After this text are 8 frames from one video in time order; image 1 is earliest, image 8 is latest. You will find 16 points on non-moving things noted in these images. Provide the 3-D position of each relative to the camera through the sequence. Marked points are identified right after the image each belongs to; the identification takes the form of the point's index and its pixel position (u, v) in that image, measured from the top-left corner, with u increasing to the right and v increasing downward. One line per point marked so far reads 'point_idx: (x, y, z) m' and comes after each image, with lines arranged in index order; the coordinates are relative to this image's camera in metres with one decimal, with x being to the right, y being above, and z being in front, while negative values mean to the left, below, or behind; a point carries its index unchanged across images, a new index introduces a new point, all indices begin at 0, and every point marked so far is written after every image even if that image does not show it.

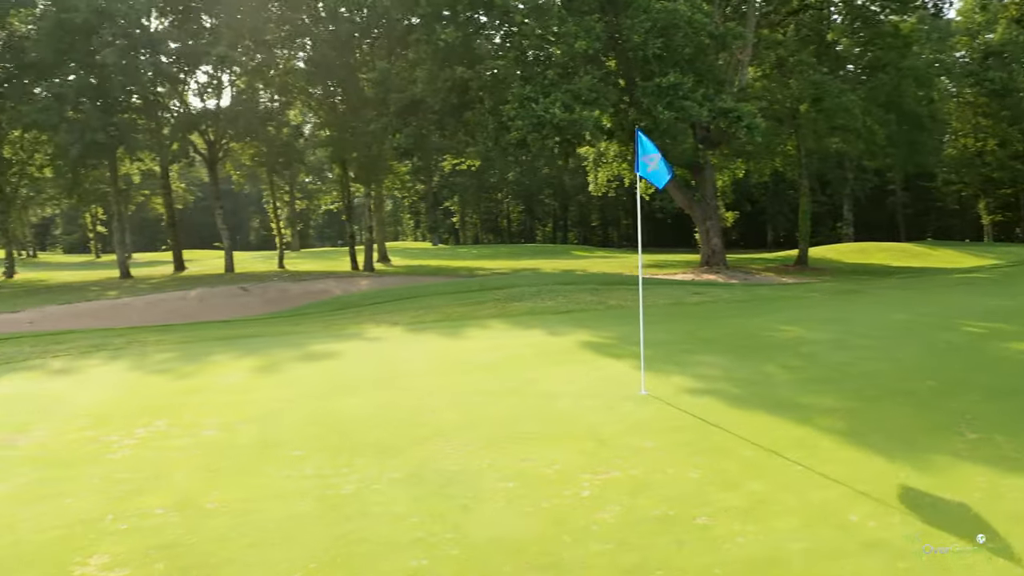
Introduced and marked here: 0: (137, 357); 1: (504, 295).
0: (-5.6, -1.0, +12.0) m
1: (-0.2, -0.2, +16.4) m
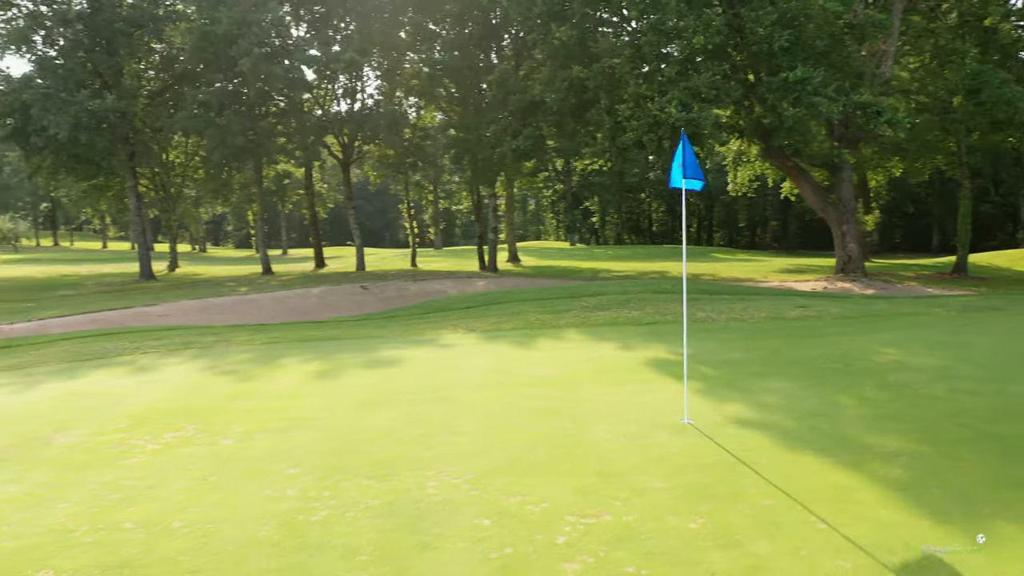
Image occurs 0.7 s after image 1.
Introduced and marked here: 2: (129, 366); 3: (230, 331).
0: (-4.6, -1.0, +12.4) m
1: (+1.5, -0.3, +15.8) m
2: (-5.5, -1.1, +11.7) m
3: (-5.3, -0.8, +15.1) m
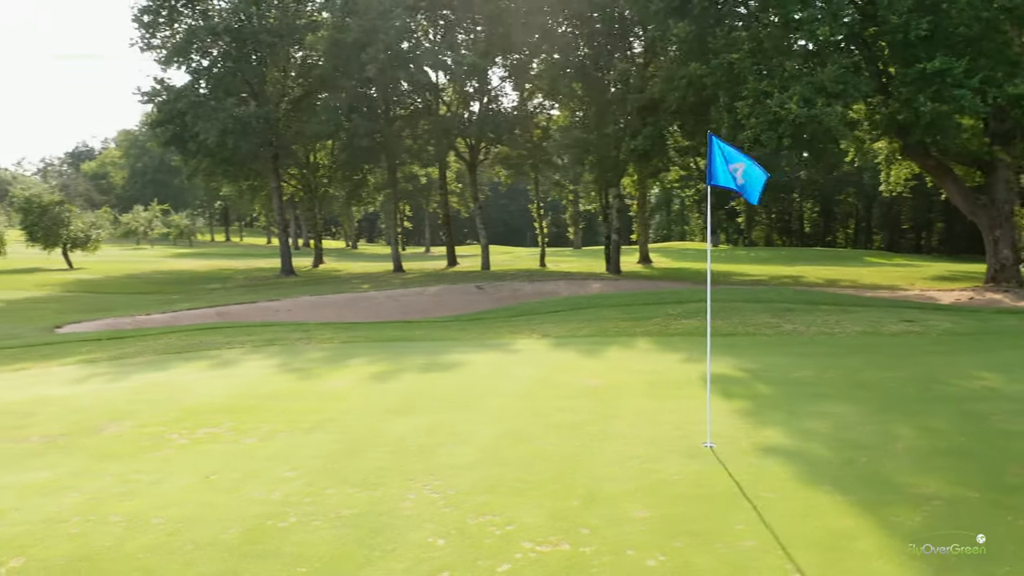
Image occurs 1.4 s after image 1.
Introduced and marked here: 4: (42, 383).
0: (-3.5, -1.0, +12.9) m
1: (+3.1, -0.4, +15.1) m
2: (-4.6, -1.1, +12.4) m
3: (-3.7, -0.8, +15.7) m
4: (-6.2, -1.3, +10.7) m
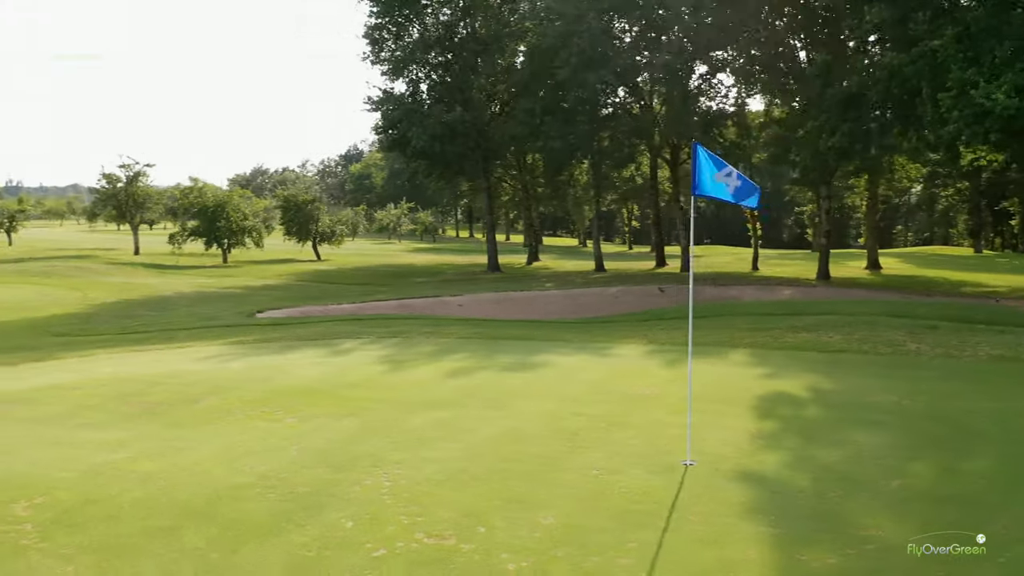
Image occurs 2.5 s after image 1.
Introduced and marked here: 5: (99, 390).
0: (-1.8, -1.0, +14.0) m
1: (+5.1, -0.6, +14.2) m
2: (-3.0, -1.0, +13.8) m
3: (-1.2, -0.8, +16.7) m
4: (-5.1, -1.1, +12.6) m
5: (-5.3, -1.3, +10.5) m
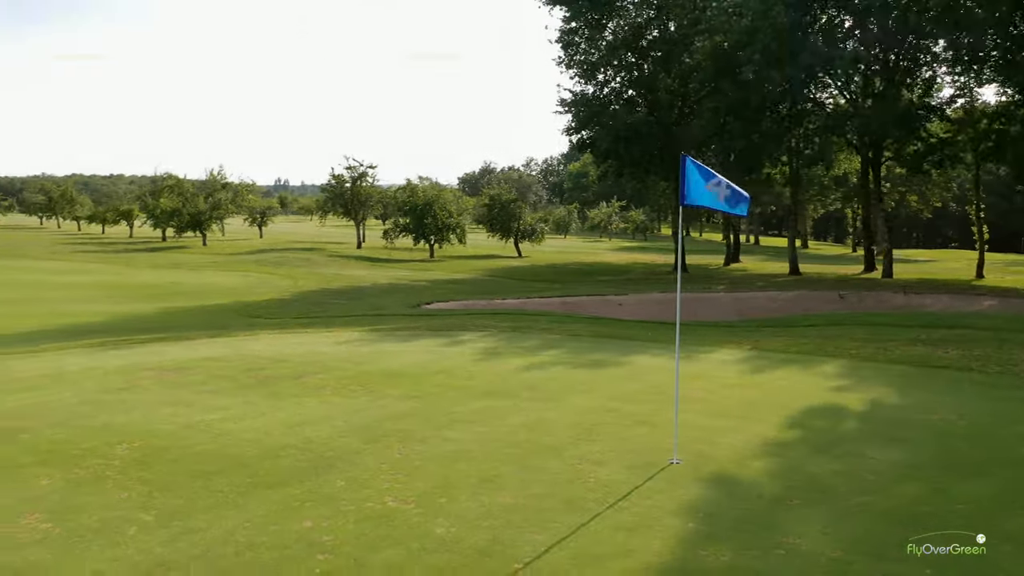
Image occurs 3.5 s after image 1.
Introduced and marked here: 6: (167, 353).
0: (+0.1, -0.9, +14.9) m
1: (+6.9, -0.8, +13.3) m
2: (-1.1, -0.9, +15.1) m
3: (+1.4, -0.7, +17.4) m
4: (-3.4, -1.0, +14.5) m
5: (-4.2, -1.2, +12.5) m
6: (-5.9, -1.1, +13.8) m
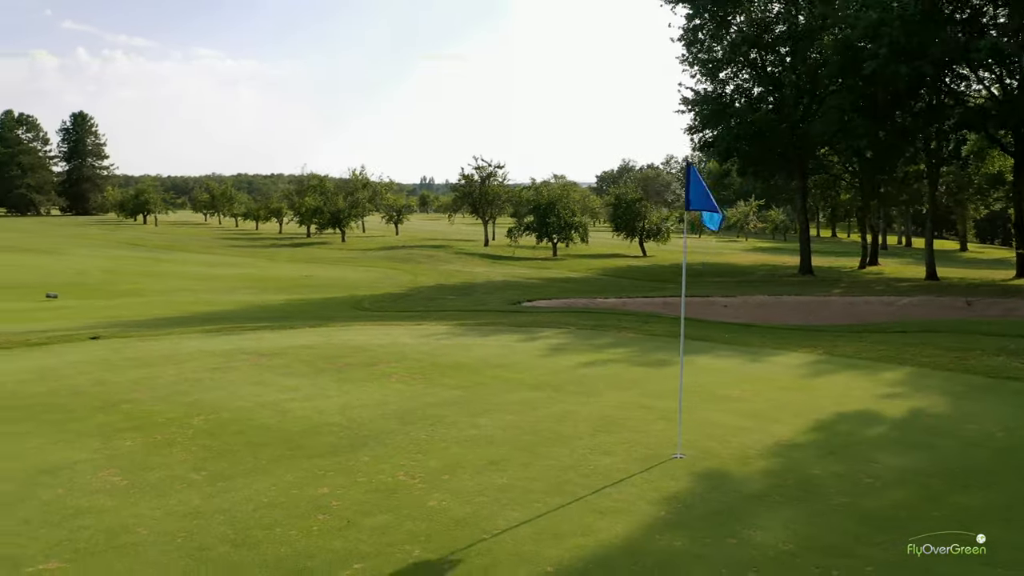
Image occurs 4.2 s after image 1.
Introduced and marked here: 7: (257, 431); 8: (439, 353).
0: (+1.5, -0.9, +15.4) m
1: (+7.9, -0.9, +12.6) m
2: (+0.3, -0.9, +15.7) m
3: (+3.2, -0.8, +17.6) m
4: (-2.0, -0.9, +15.5) m
5: (-3.1, -1.1, +13.6) m
6: (-4.6, -1.0, +15.3) m
7: (-2.7, -1.5, +8.7) m
8: (-1.2, -1.1, +13.5) m
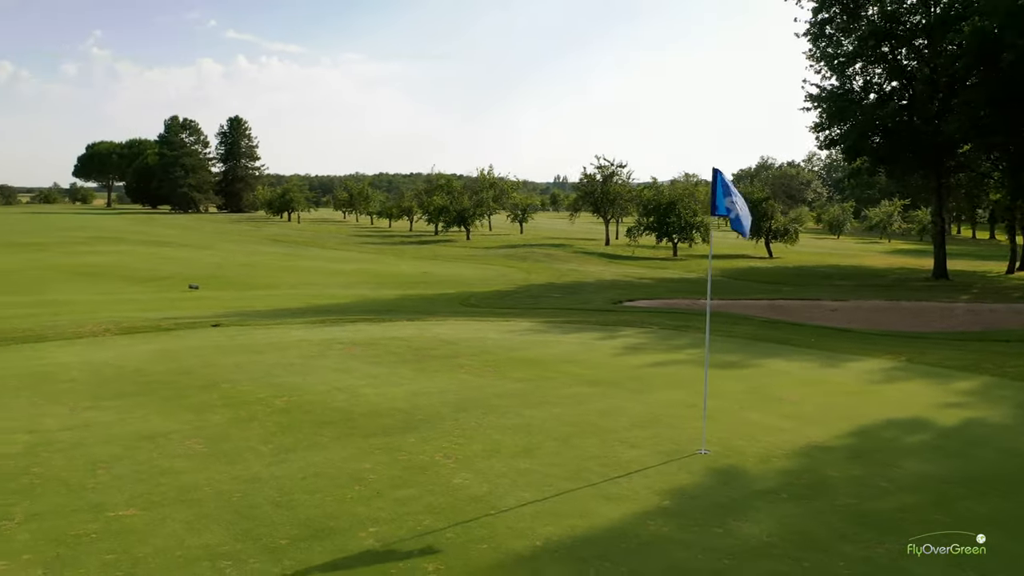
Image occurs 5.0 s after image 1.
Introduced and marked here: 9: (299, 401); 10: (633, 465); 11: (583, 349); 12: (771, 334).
0: (+3.1, -0.9, +15.6) m
1: (+8.9, -1.0, +11.8) m
2: (+2.0, -0.9, +16.1) m
3: (+5.1, -0.8, +17.5) m
4: (-0.4, -0.9, +16.3) m
5: (-1.8, -1.0, +14.6) m
6: (-2.9, -0.9, +16.4) m
7: (-2.2, -1.5, +9.7) m
8: (+0.1, -1.0, +14.1) m
9: (-2.5, -1.4, +10.2) m
10: (+1.1, -1.6, +7.6) m
11: (+1.2, -1.1, +14.2) m
12: (+5.2, -0.9, +16.3) m
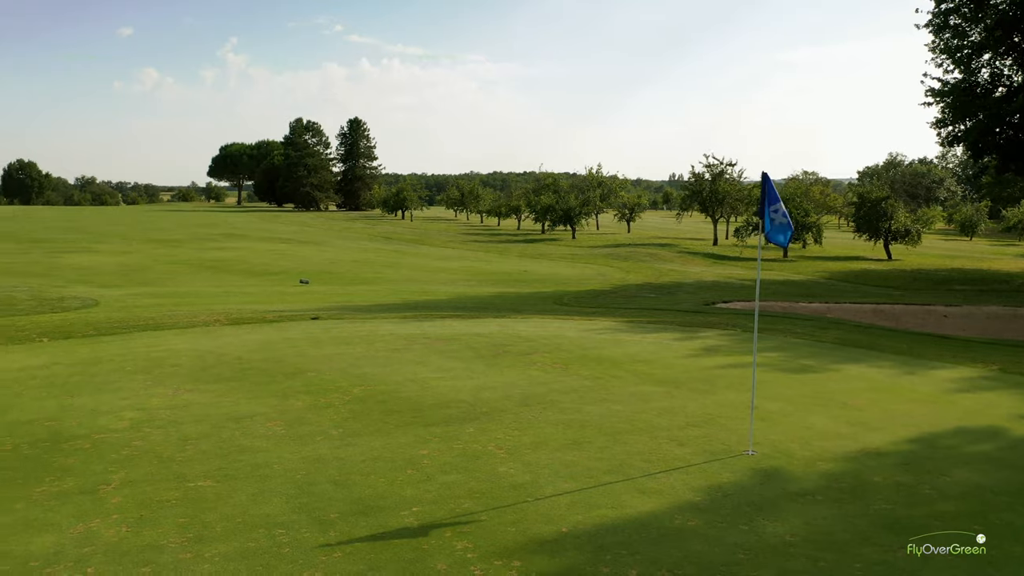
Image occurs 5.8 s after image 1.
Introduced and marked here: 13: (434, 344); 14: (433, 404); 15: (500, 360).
0: (+4.6, -1.0, +15.4) m
1: (+9.9, -1.2, +10.9) m
2: (+3.6, -0.9, +16.1) m
3: (+6.9, -0.9, +17.0) m
4: (+1.3, -0.8, +16.6) m
5: (-0.4, -1.0, +15.1) m
6: (-1.3, -0.8, +17.1) m
7: (-1.4, -1.4, +10.3) m
8: (+1.4, -1.0, +14.4) m
9: (-1.7, -1.4, +10.9) m
10: (+1.6, -1.7, +7.8) m
11: (+2.6, -1.1, +14.3) m
12: (+6.8, -1.0, +15.8) m
13: (-1.4, -1.0, +14.7) m
14: (-0.9, -1.4, +10.0) m
15: (-0.2, -1.2, +13.1) m
